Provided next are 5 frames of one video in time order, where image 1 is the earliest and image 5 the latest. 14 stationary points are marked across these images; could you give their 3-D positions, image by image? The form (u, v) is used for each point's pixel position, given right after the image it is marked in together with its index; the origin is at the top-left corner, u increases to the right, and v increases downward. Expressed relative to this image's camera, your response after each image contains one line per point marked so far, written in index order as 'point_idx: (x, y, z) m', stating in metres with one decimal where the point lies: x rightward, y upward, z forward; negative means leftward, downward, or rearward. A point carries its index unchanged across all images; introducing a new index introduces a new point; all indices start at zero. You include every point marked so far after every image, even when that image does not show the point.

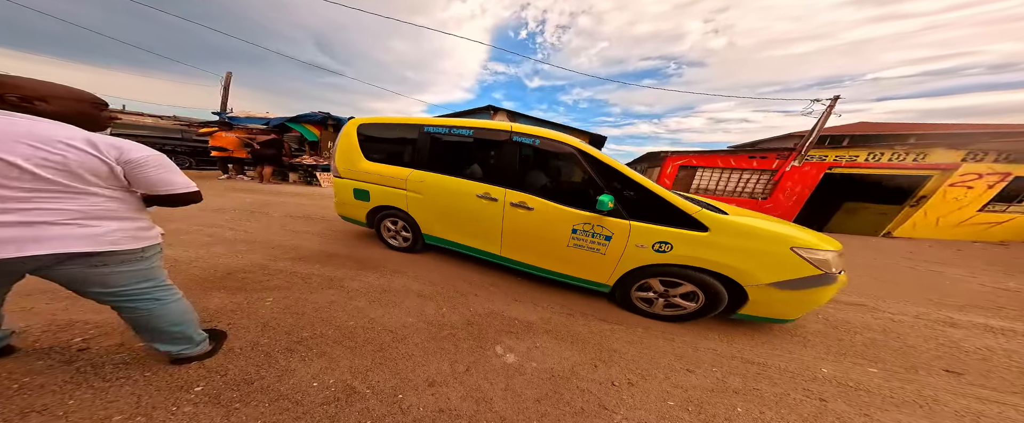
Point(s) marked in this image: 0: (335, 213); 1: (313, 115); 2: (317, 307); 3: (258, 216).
0: (-3.7, -0.1, +4.6) m
1: (-7.5, +3.9, +8.1) m
2: (-1.4, -0.7, +1.5) m
3: (-4.5, -0.2, +4.0) m
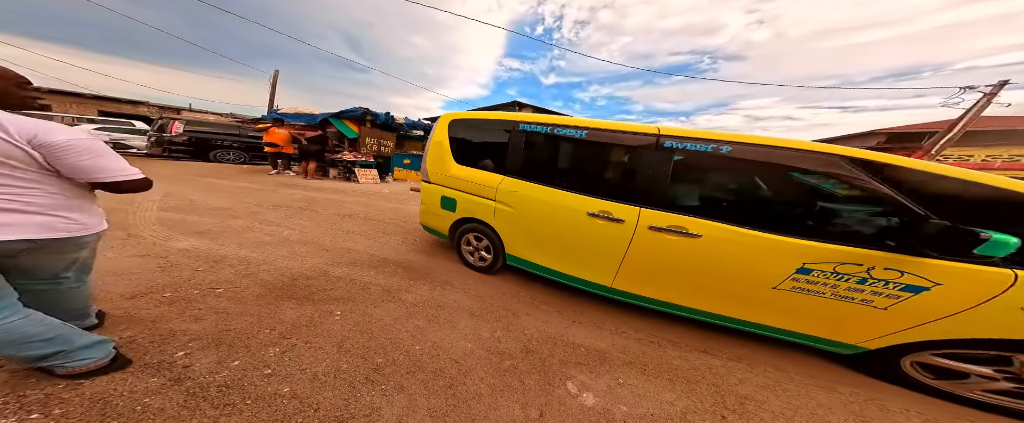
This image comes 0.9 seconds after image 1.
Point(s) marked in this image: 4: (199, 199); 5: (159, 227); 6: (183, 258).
0: (-2.9, -0.1, +4.8) m
1: (-6.3, +4.2, +8.5) m
2: (-0.9, -0.8, +1.5) m
3: (-3.8, -0.1, +4.2) m
4: (-6.1, +0.2, +4.3) m
5: (-4.5, -0.3, +2.8) m
6: (-3.1, -0.4, +2.0) m
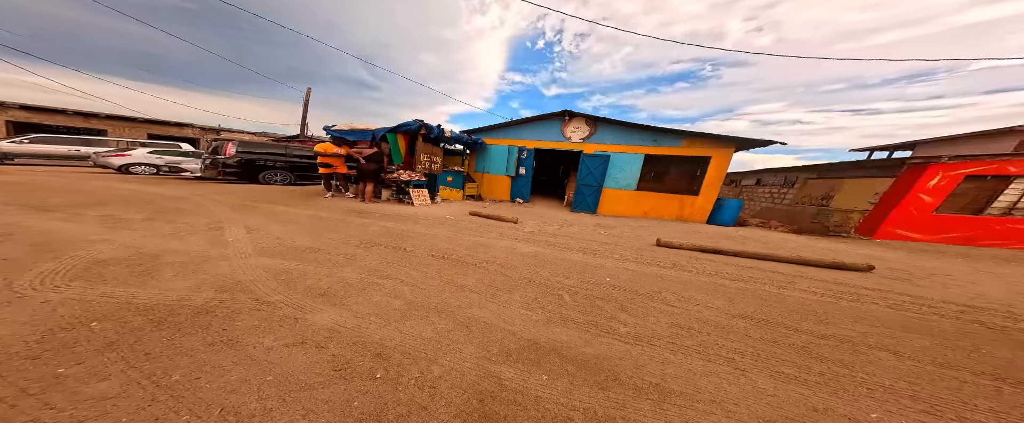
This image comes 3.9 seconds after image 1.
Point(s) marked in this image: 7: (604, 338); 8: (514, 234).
0: (-1.0, -0.8, +4.3) m
1: (-4.1, +3.3, +8.4) m
2: (+0.9, -1.3, +0.9) m
3: (-1.9, -0.8, +3.8) m
4: (-4.2, -0.5, +4.0) m
5: (-2.7, -0.9, +2.5) m
6: (-1.3, -1.0, +1.5) m
7: (+0.9, -1.2, +2.0) m
8: (+0.1, -0.7, +5.8) m
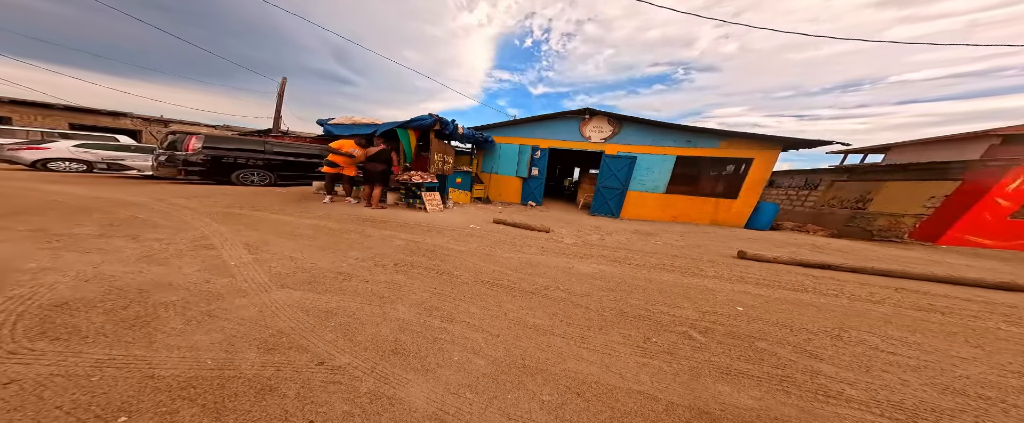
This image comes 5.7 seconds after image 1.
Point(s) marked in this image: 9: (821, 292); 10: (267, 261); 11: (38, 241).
0: (+0.1, -0.9, +3.7) m
1: (-3.3, +3.1, +7.5) m
2: (+2.2, -1.5, +0.4) m
3: (-0.8, -0.9, +3.0) m
4: (-3.1, -0.6, +3.1) m
5: (-1.4, -1.0, +1.7) m
6: (0.0, -1.2, +0.9) m
7: (+2.1, -1.3, +1.4) m
8: (+1.1, -0.8, +5.2) m
9: (+3.6, -0.9, +2.4) m
10: (-3.6, -0.6, +3.1) m
11: (-6.8, -0.4, +3.1) m
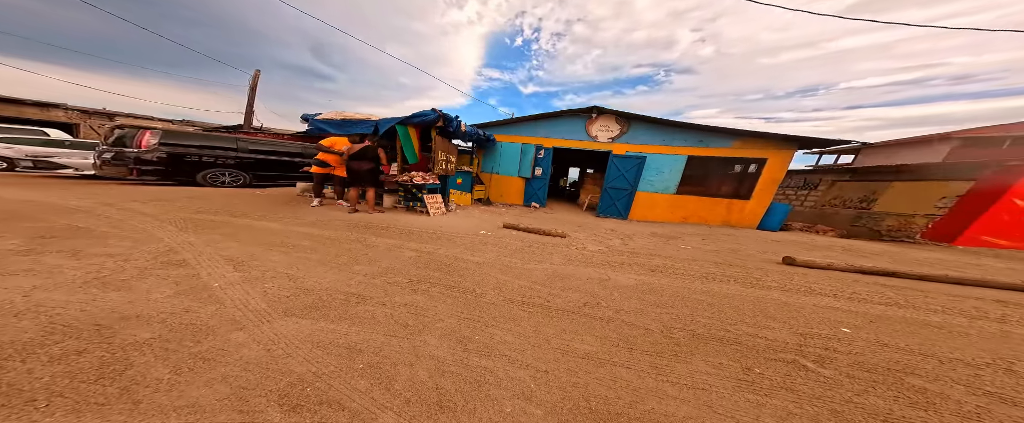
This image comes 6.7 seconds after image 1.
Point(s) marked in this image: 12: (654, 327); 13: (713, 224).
0: (+0.7, -1.0, +3.2) m
1: (-3.0, +3.0, +6.9) m
2: (+2.9, -1.5, 0.0) m
3: (-0.1, -1.0, +2.5) m
4: (-2.5, -0.7, +2.5) m
5: (-0.8, -1.1, +1.1) m
6: (+0.7, -1.2, +0.4) m
7: (+2.8, -1.4, +1.1) m
8: (+1.6, -0.9, +4.8) m
9: (+4.2, -1.0, +2.2) m
10: (-3.0, -0.7, +2.5) m
11: (-6.1, -0.6, +2.2) m
12: (+1.8, -1.2, +2.4) m
13: (+7.2, -0.4, +7.8) m
